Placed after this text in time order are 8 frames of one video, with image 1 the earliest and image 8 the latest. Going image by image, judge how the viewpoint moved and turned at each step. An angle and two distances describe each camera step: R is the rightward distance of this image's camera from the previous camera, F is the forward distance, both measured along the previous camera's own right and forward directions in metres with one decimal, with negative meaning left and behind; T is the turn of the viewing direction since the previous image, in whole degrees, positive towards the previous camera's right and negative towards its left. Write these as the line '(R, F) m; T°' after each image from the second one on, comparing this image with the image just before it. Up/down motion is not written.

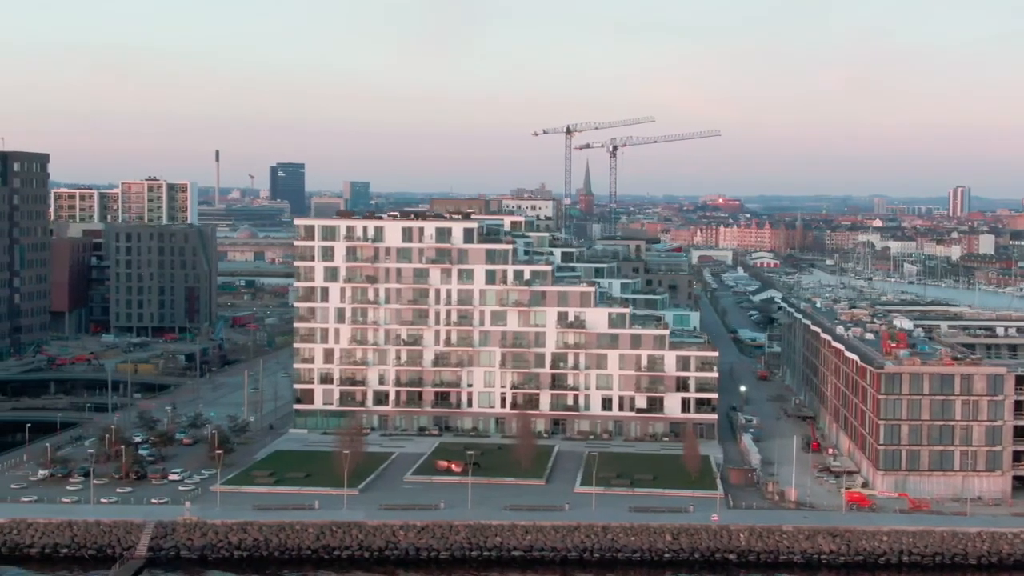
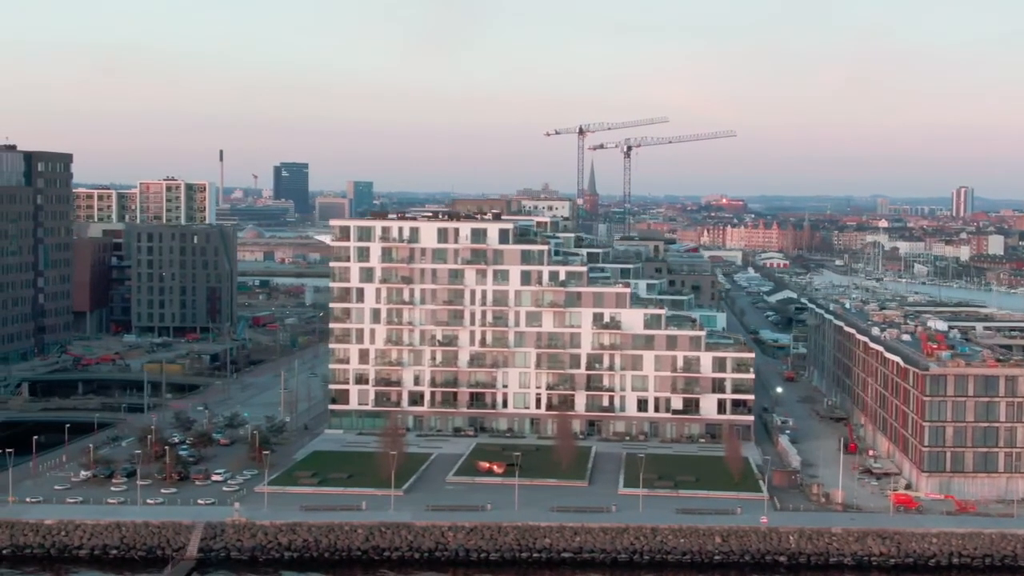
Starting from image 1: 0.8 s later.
(-0.7, +0.1) m; 0°
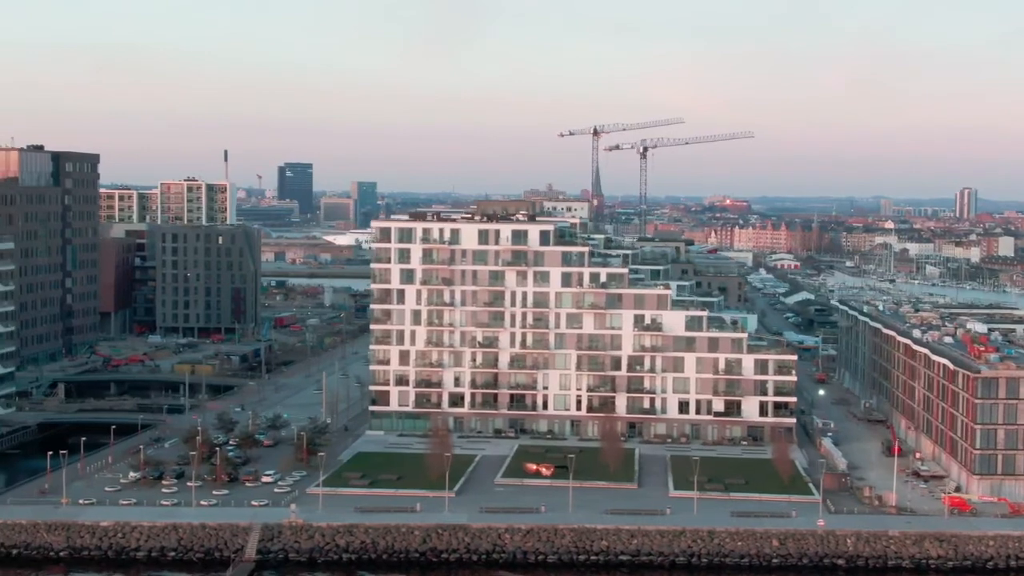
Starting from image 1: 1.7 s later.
(-0.9, +0.1) m; 0°
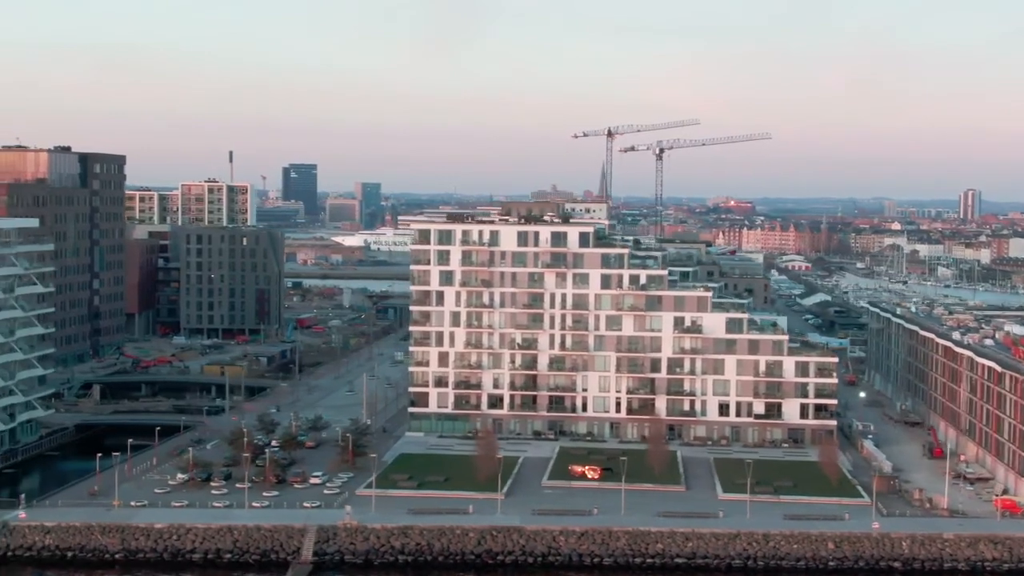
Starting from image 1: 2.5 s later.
(-0.8, 0.0) m; 0°
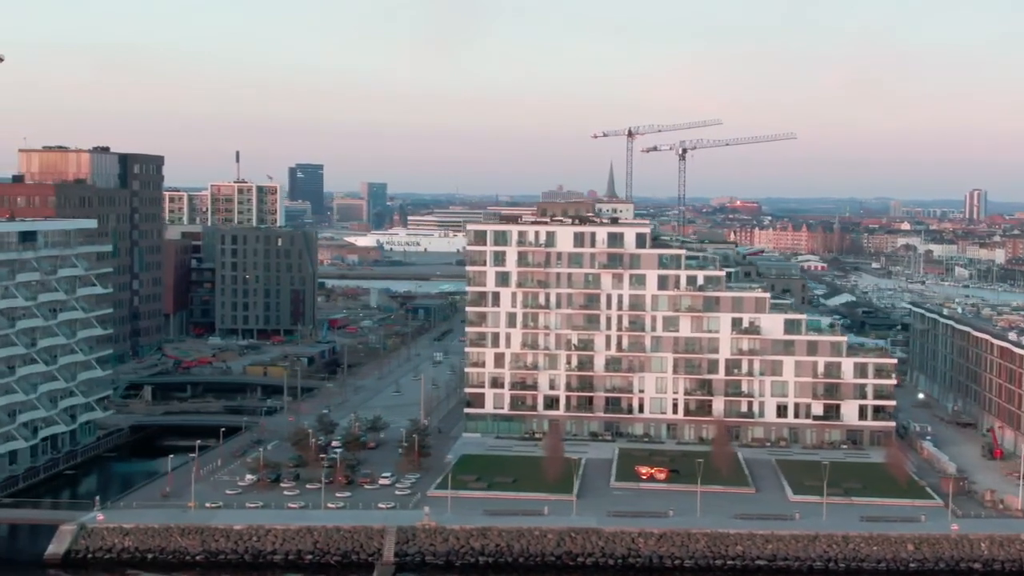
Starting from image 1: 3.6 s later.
(-1.2, 0.0) m; 0°
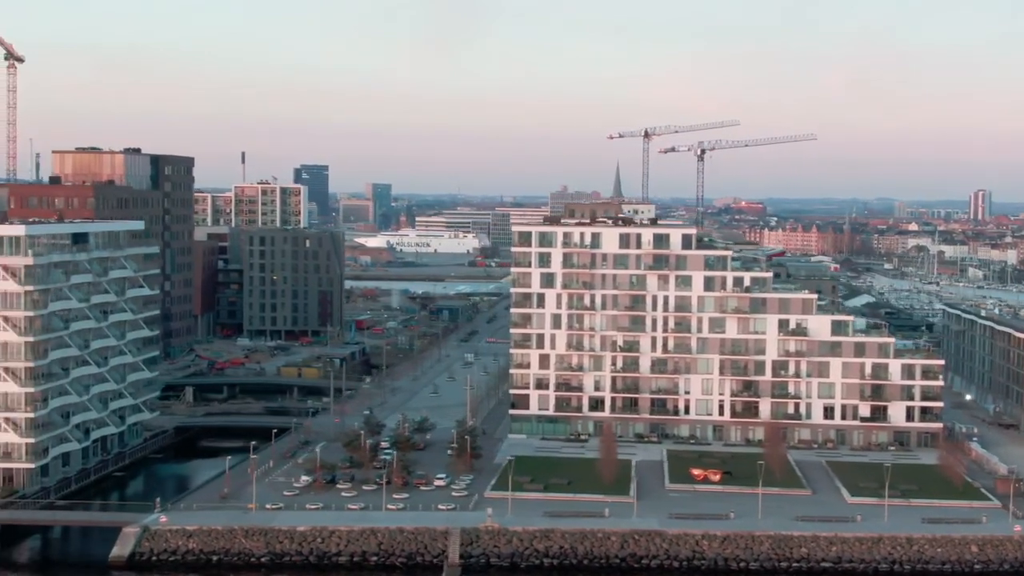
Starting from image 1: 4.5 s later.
(-0.9, 0.0) m; 0°
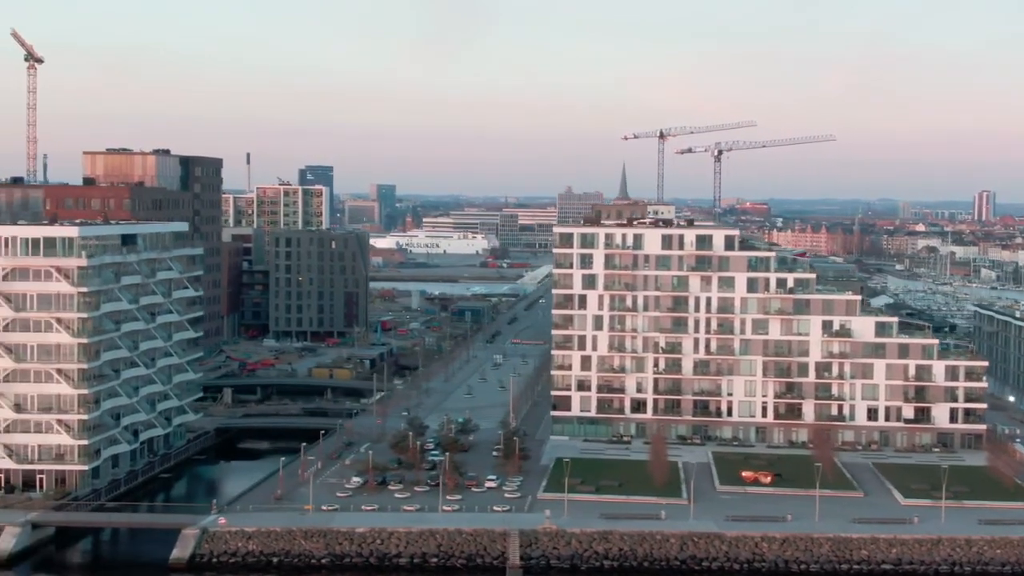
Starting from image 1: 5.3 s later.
(-0.9, 0.0) m; 0°
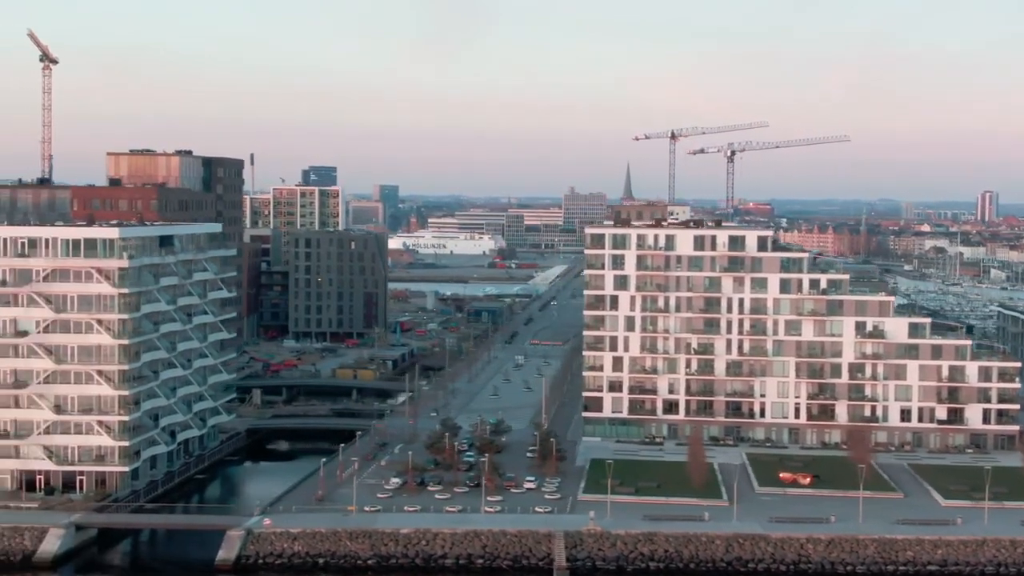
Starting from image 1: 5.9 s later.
(-0.7, 0.0) m; 0°
